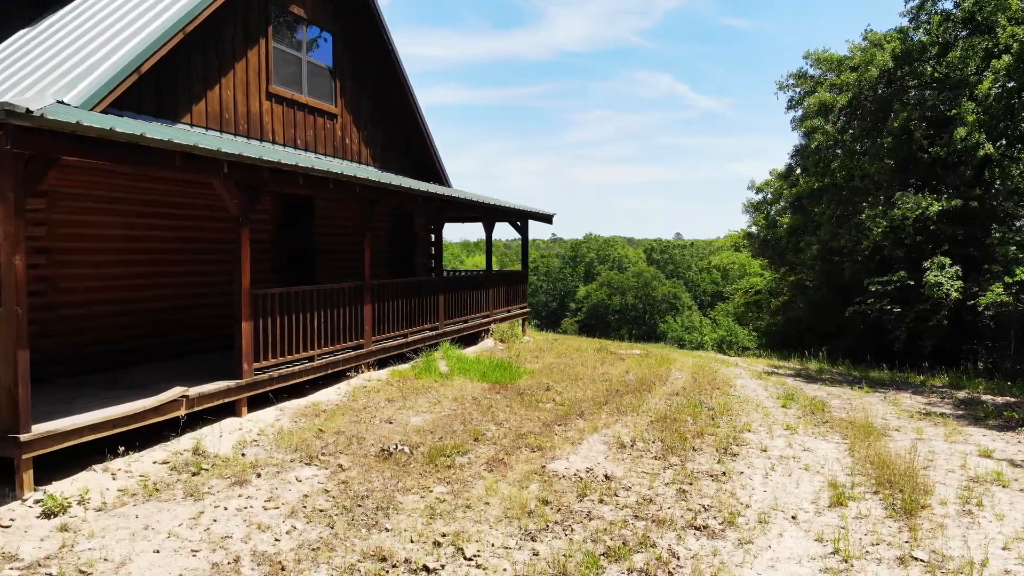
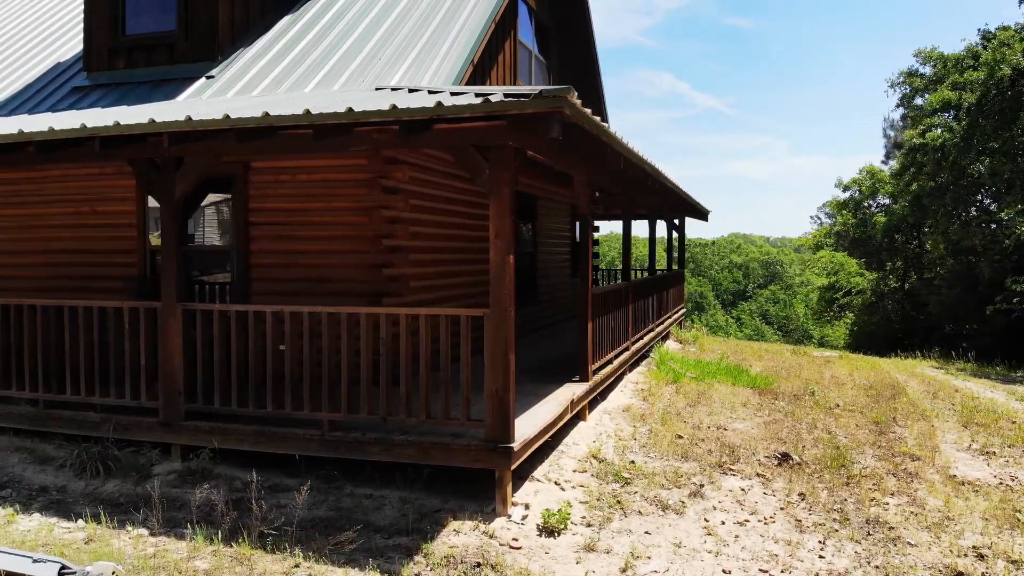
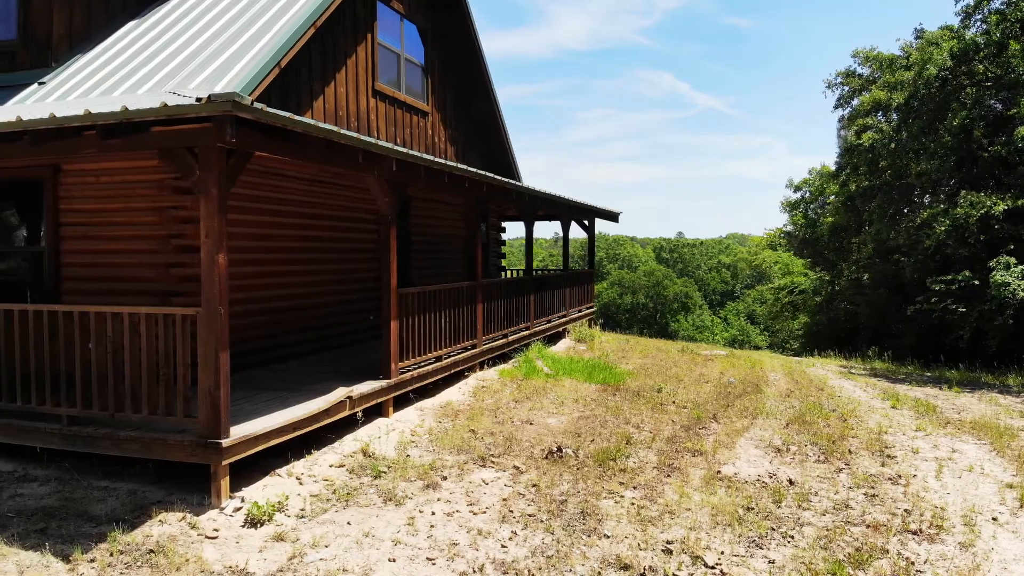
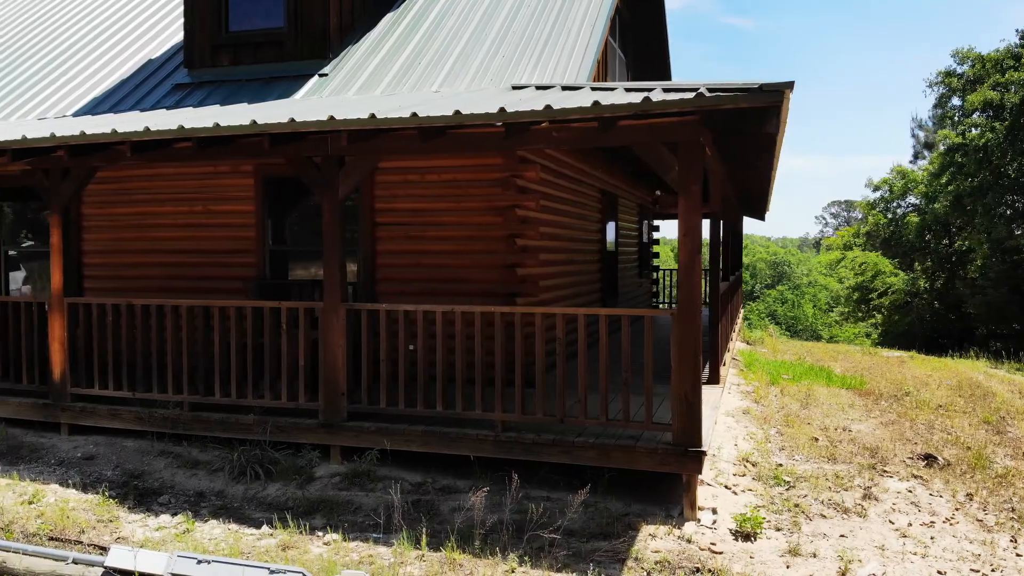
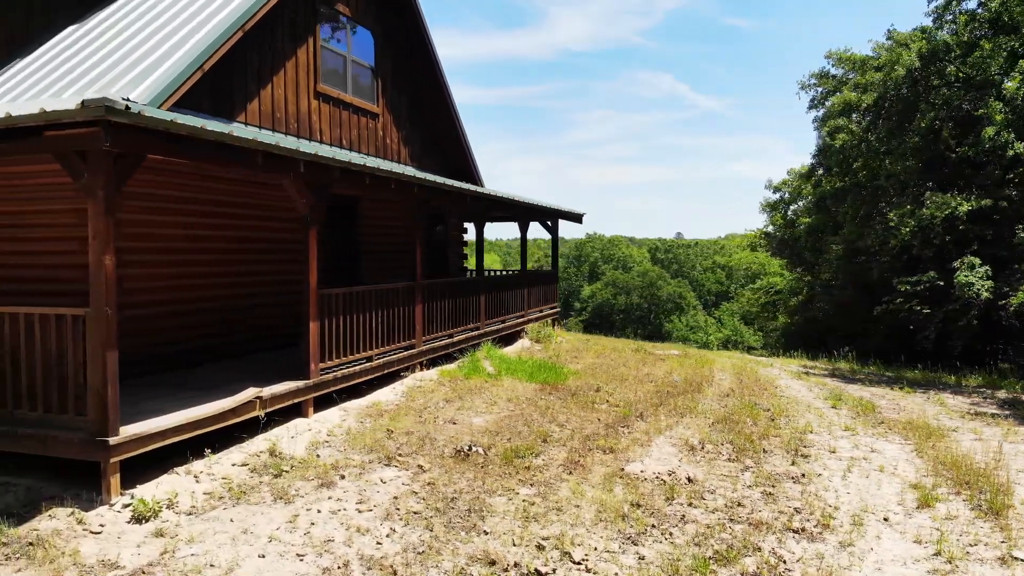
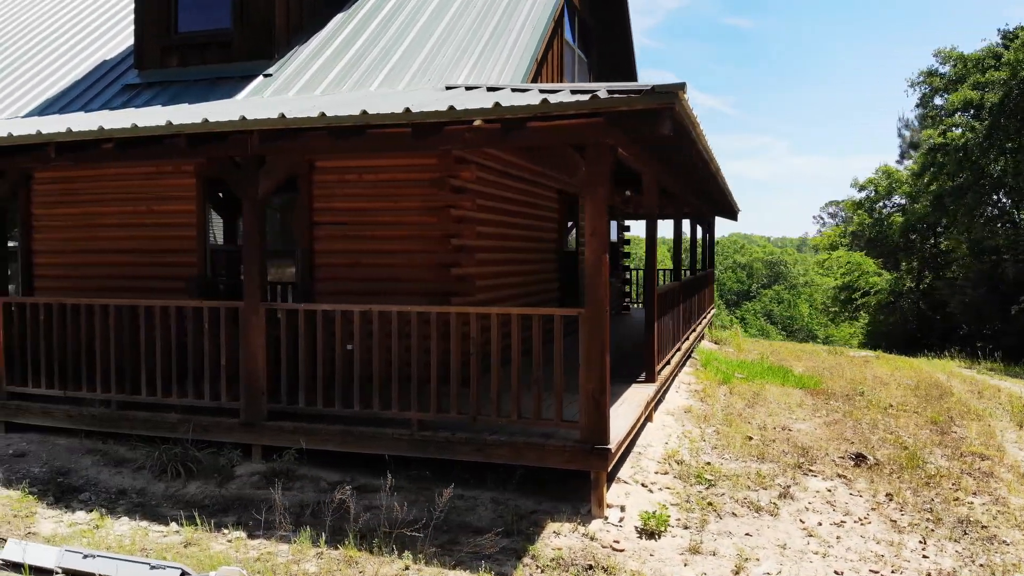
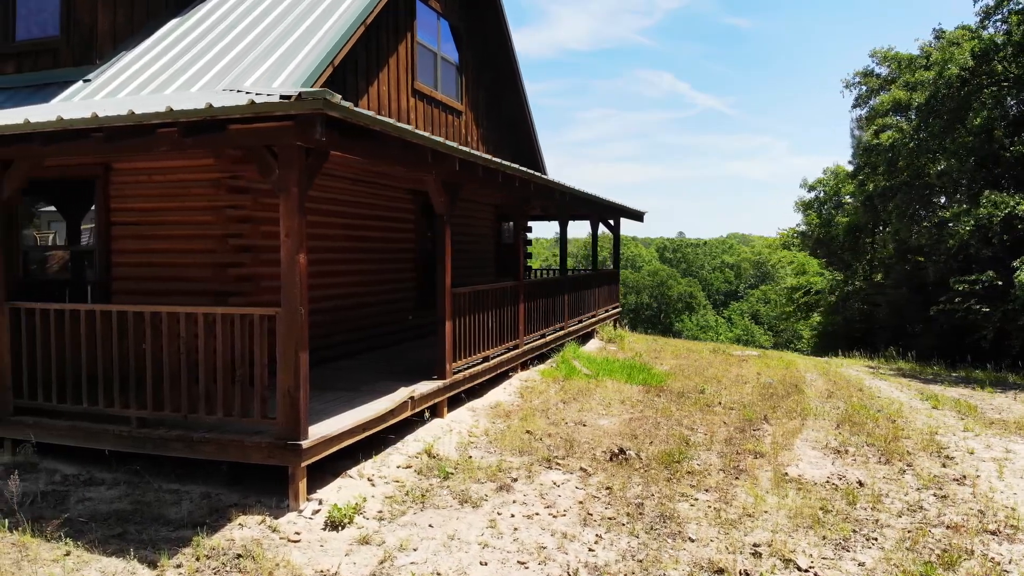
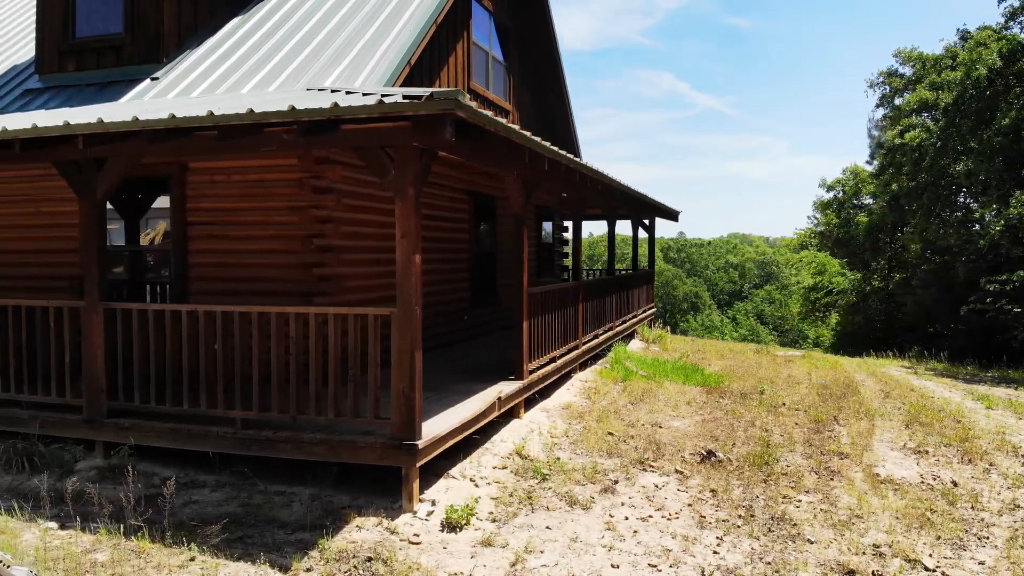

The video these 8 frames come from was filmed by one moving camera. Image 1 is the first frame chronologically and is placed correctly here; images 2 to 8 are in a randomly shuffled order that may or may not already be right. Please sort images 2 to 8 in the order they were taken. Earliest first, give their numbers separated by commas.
5, 3, 7, 8, 2, 6, 4
